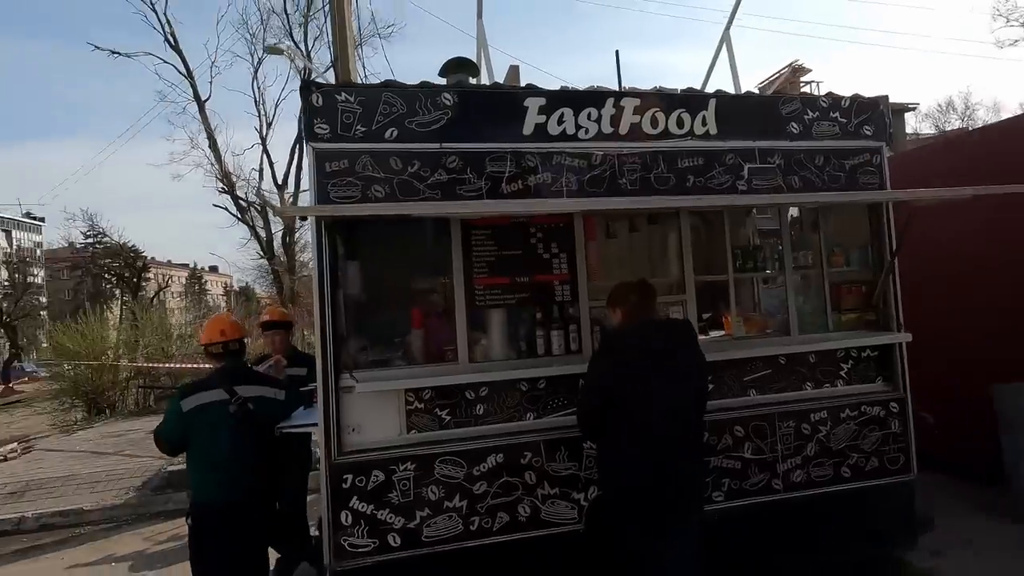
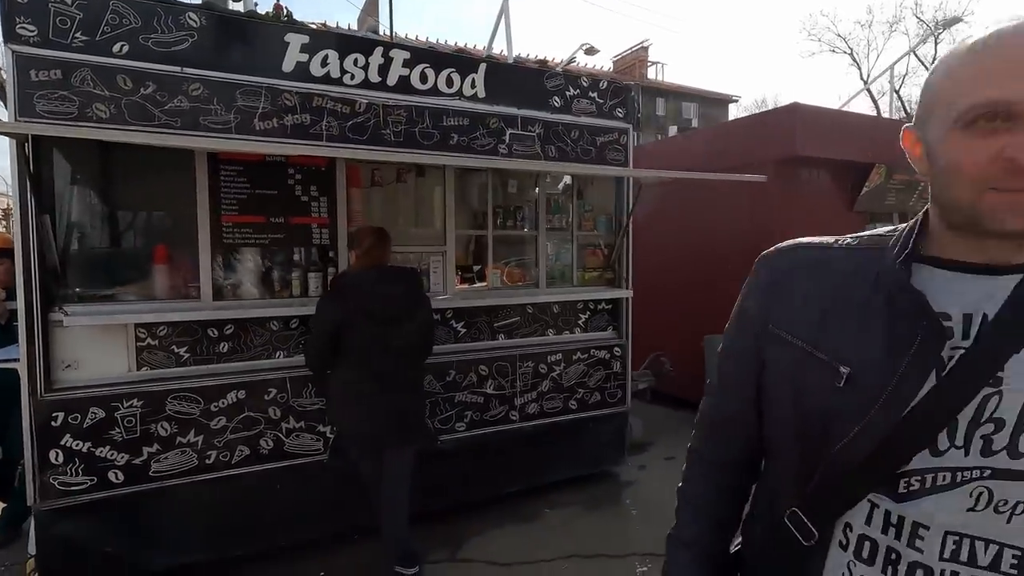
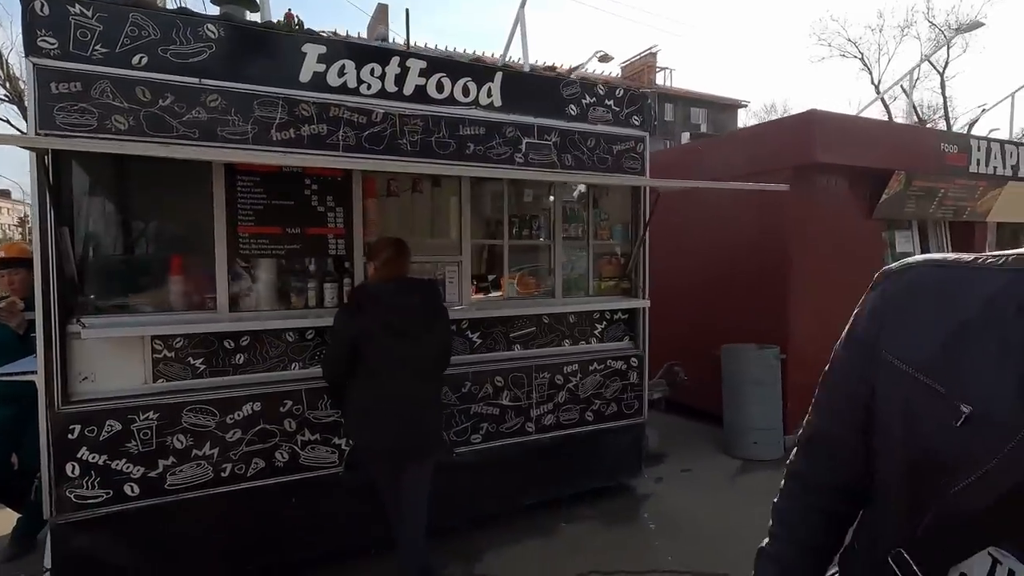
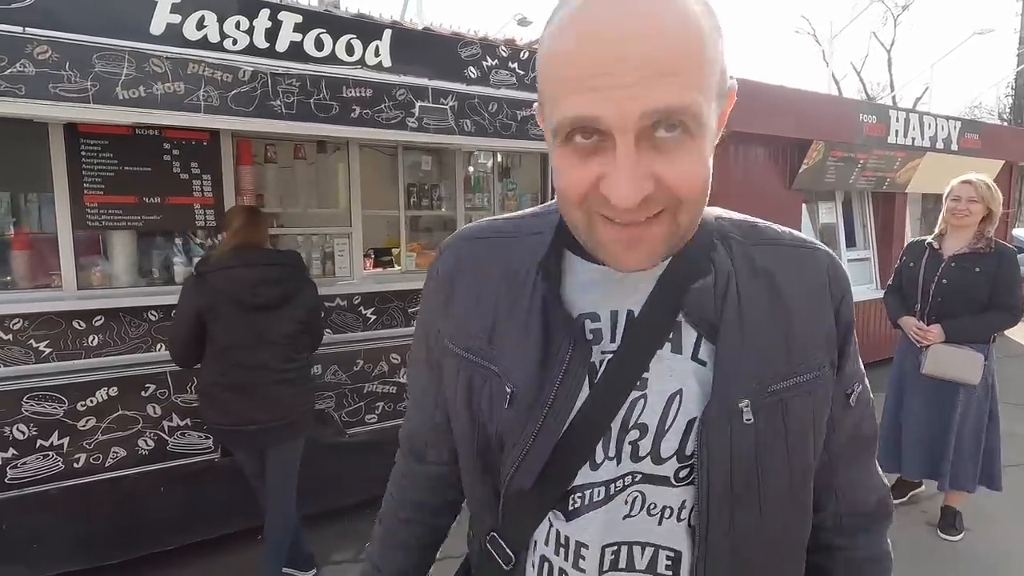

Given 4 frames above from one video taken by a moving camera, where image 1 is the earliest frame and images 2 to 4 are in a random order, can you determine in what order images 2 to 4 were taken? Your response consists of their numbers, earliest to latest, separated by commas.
3, 2, 4
